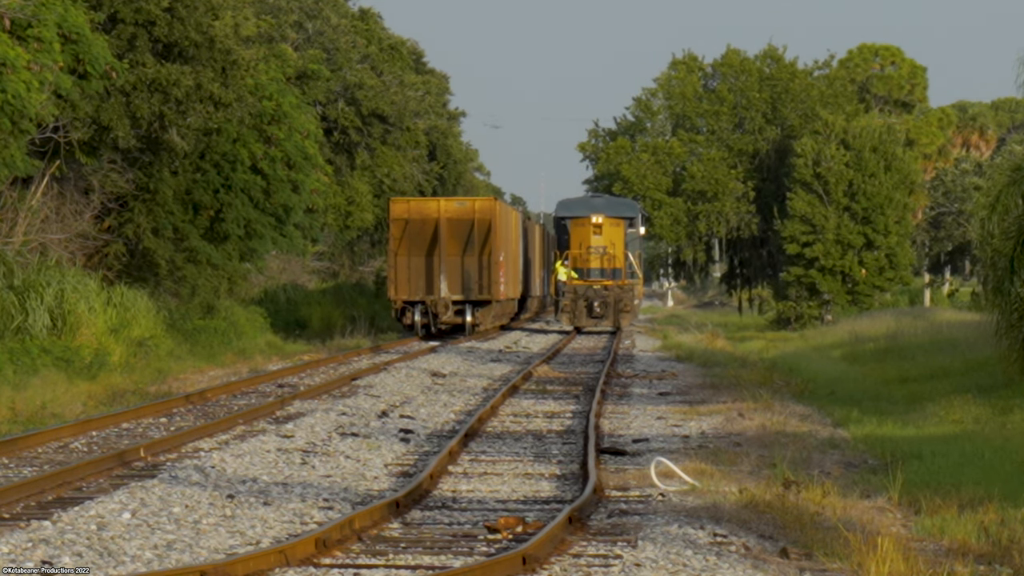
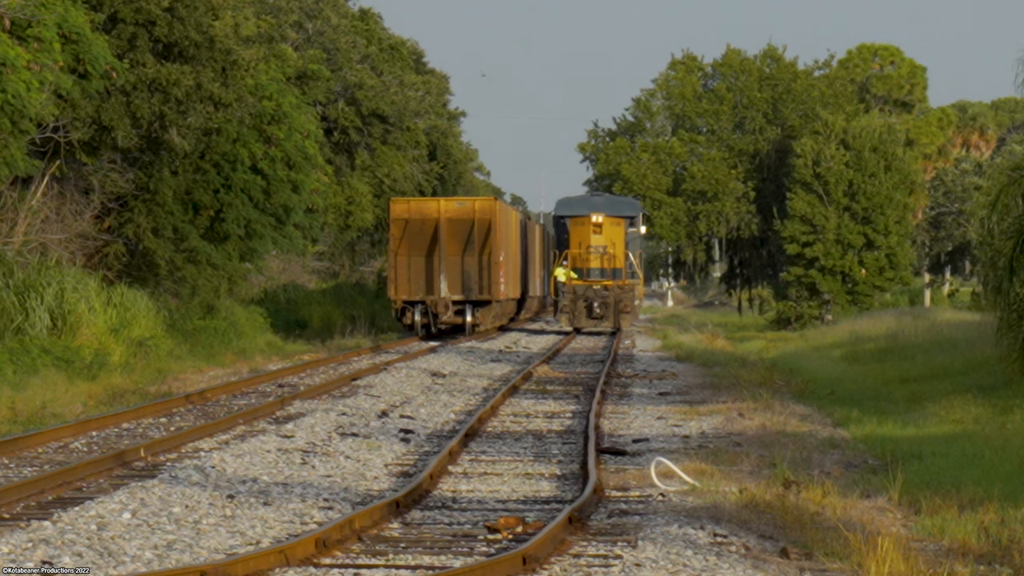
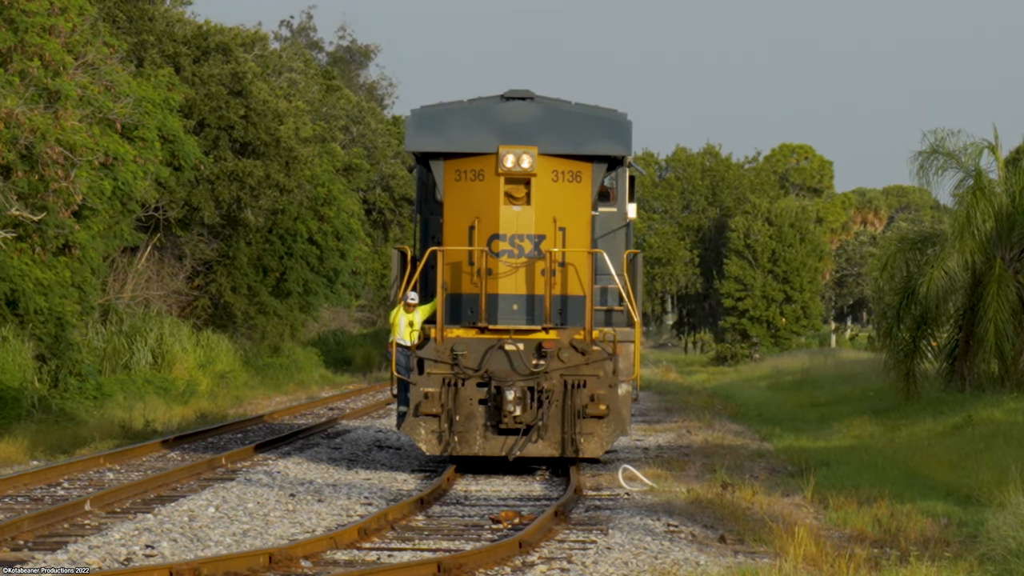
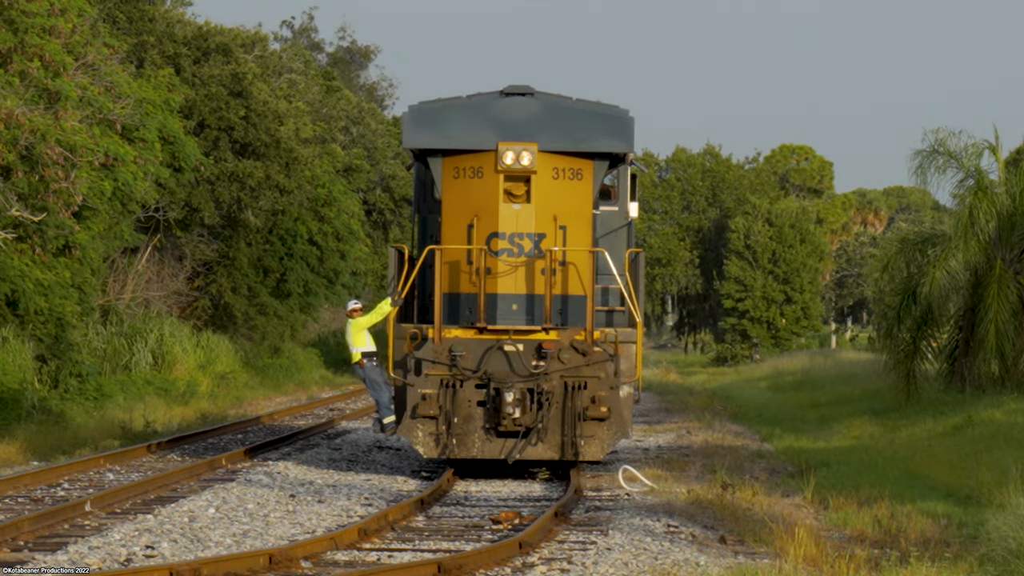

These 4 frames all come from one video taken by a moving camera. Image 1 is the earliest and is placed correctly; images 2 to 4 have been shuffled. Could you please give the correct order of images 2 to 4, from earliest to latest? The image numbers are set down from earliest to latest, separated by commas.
2, 3, 4
